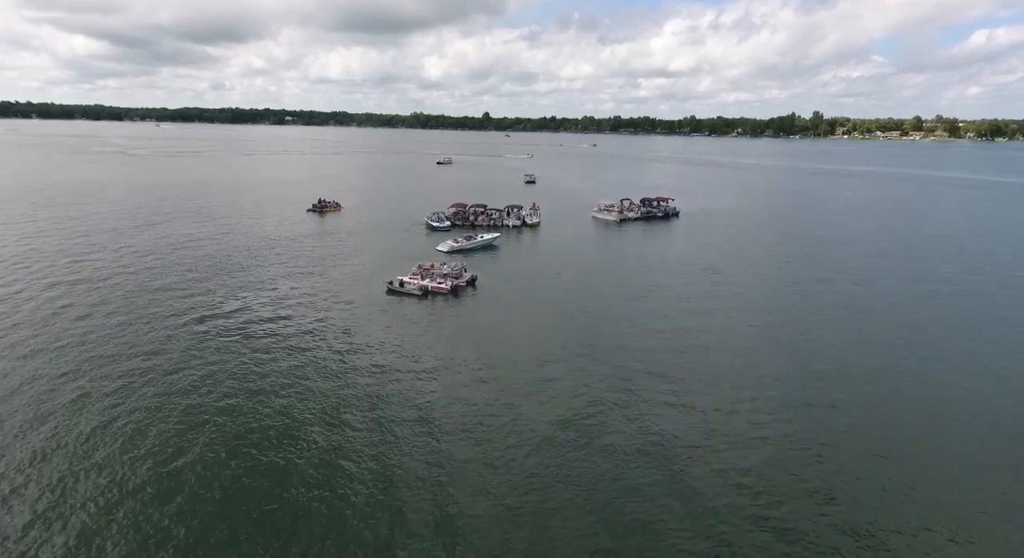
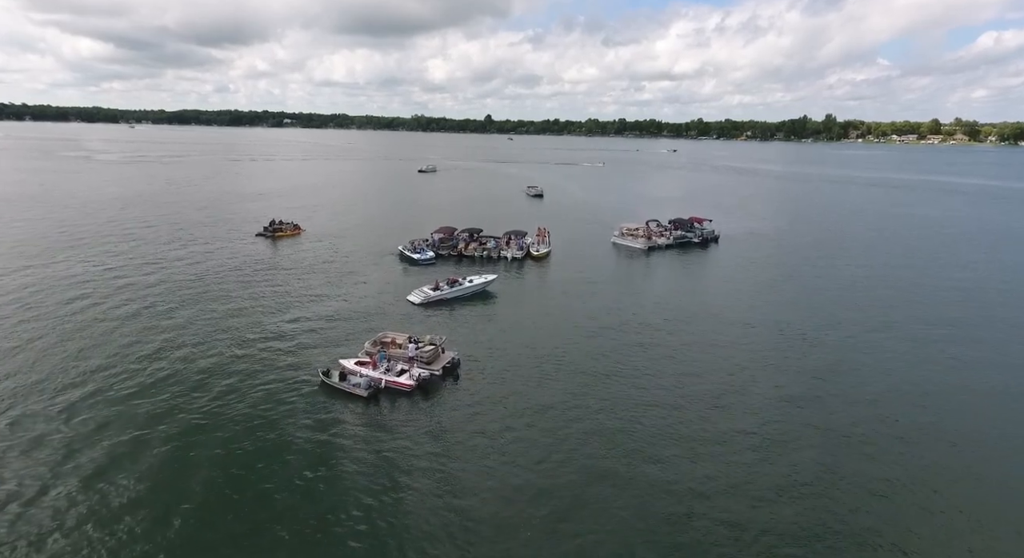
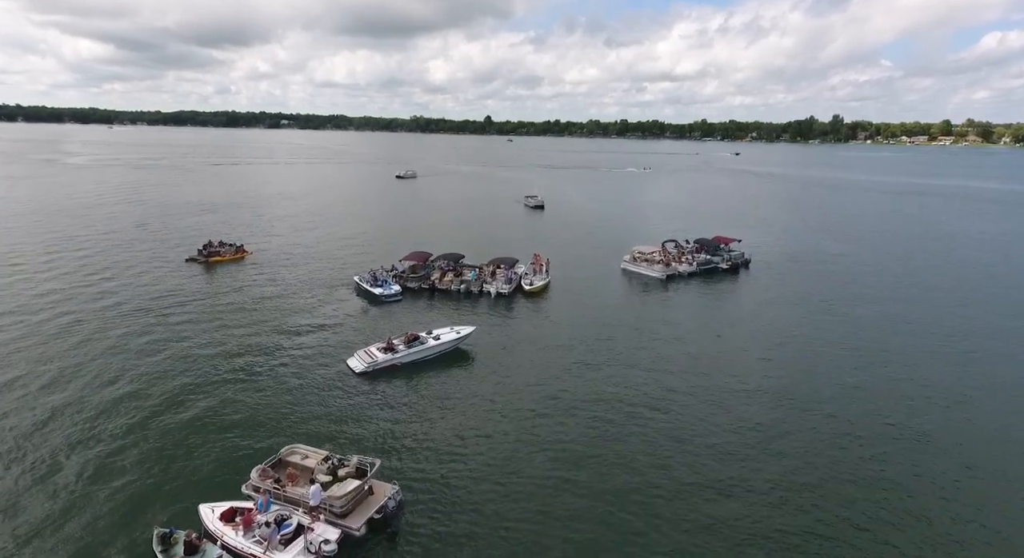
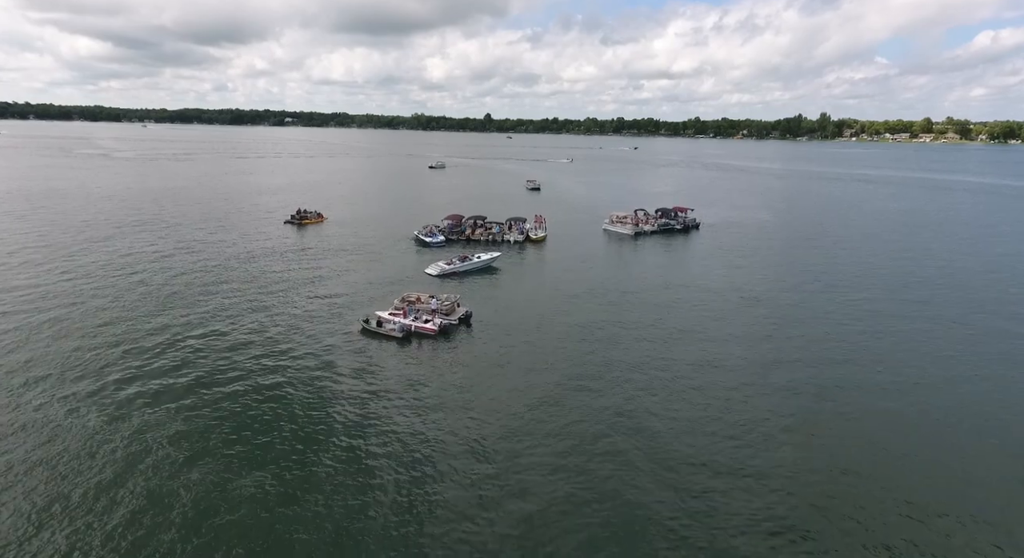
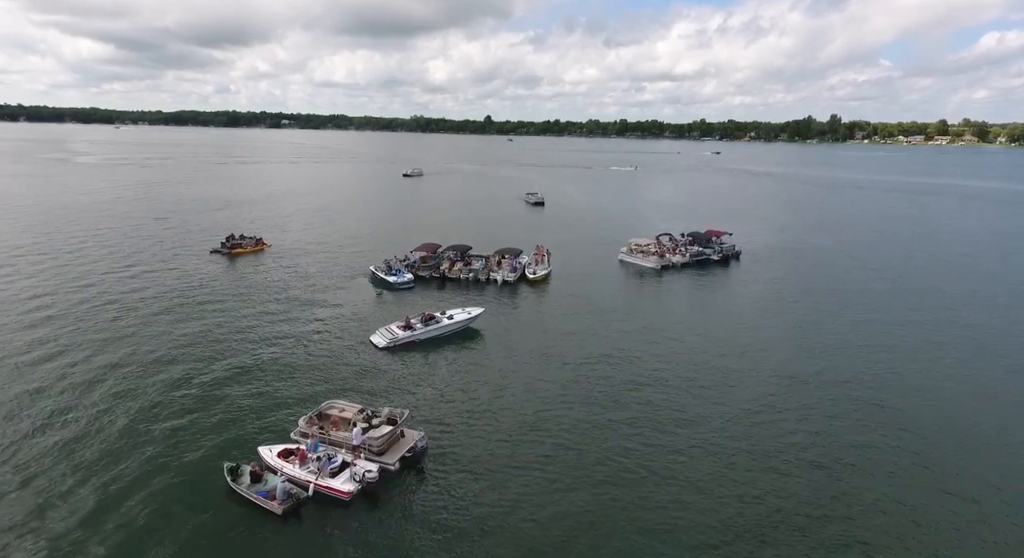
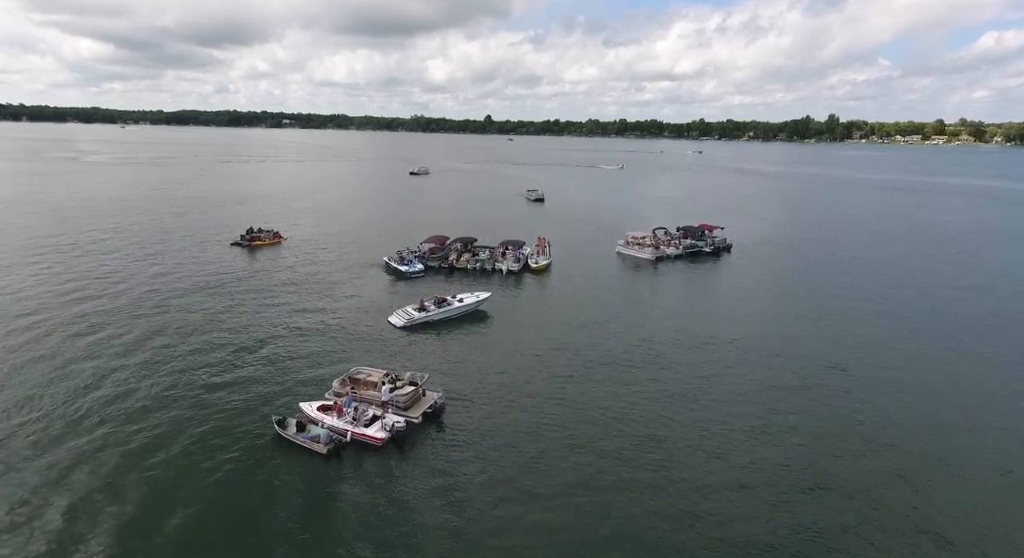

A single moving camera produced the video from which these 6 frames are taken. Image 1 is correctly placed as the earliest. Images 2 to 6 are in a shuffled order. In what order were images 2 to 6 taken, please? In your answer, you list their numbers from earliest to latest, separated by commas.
4, 2, 6, 5, 3
